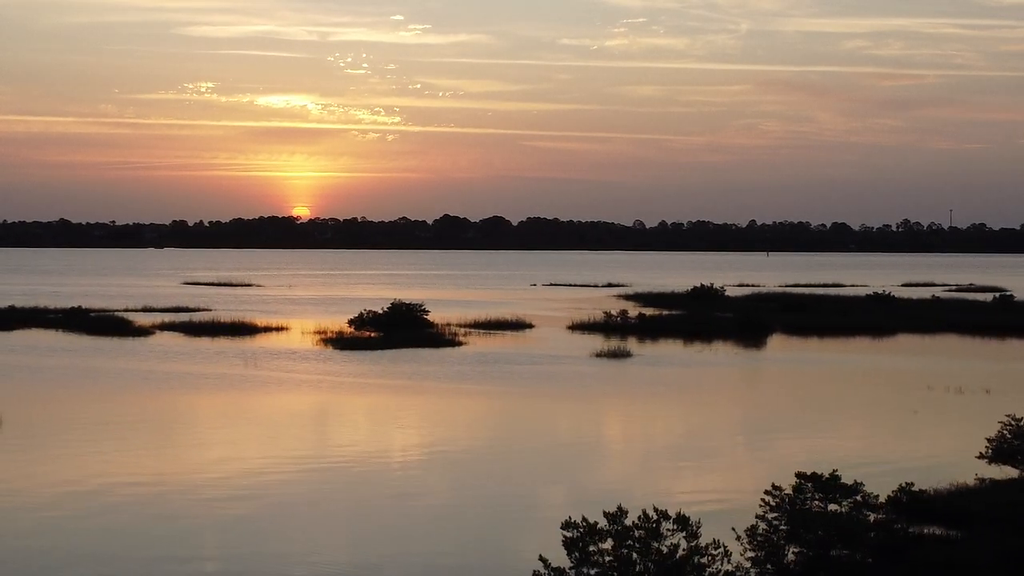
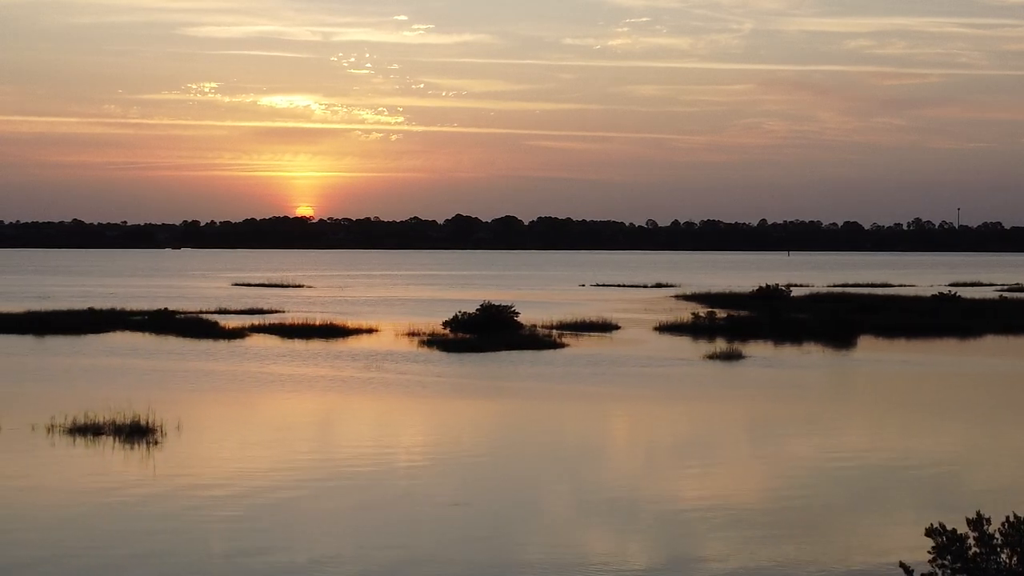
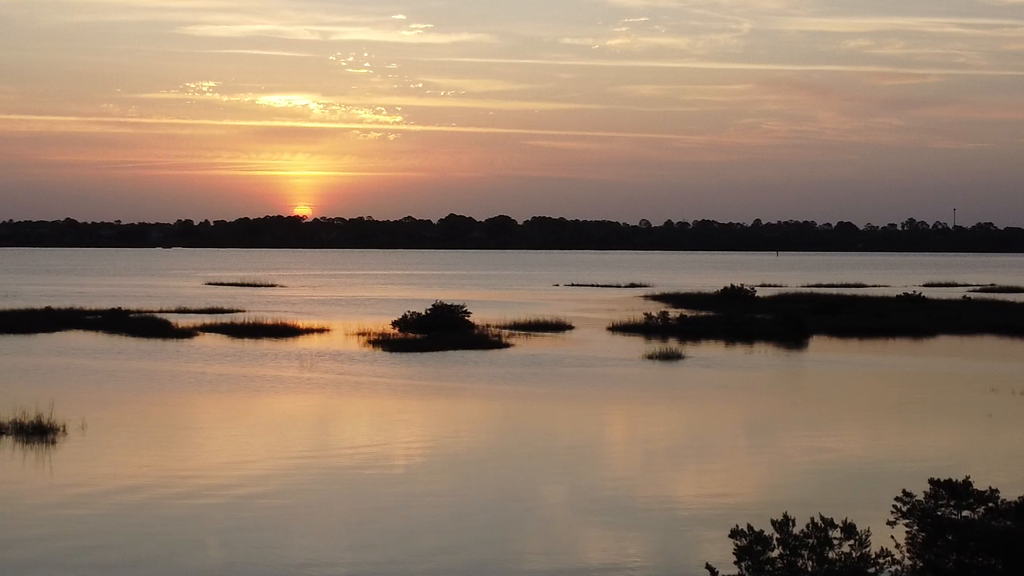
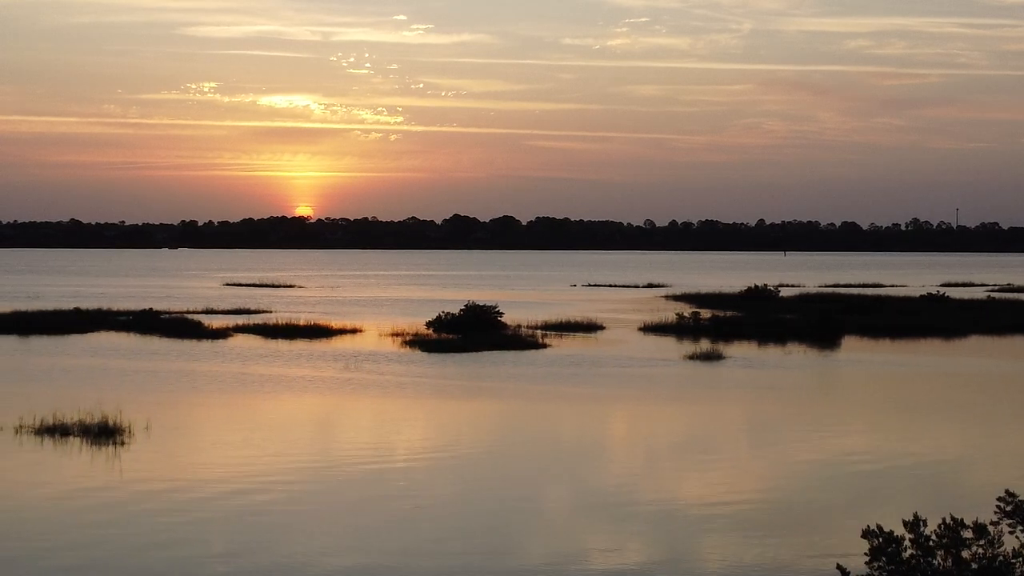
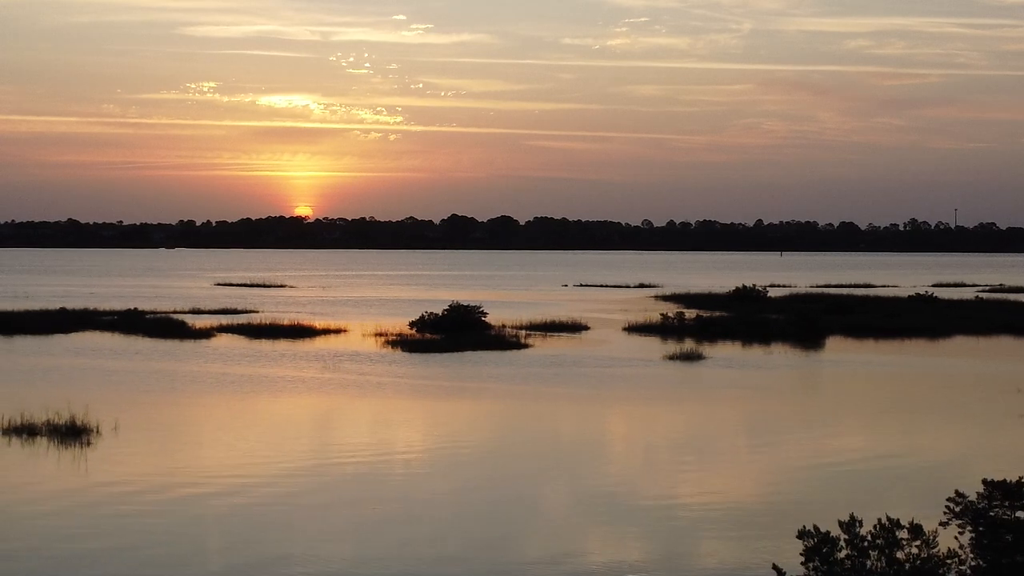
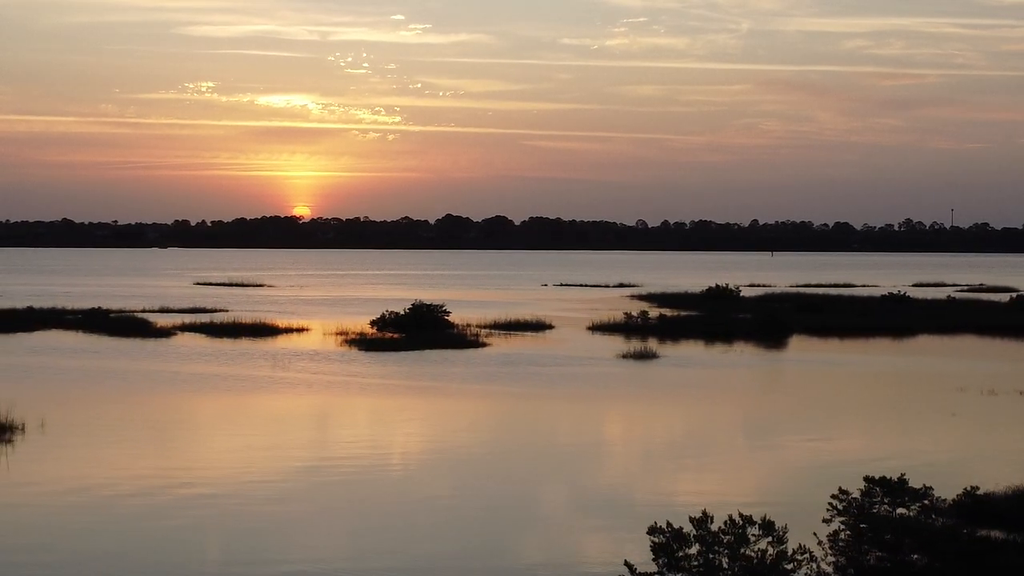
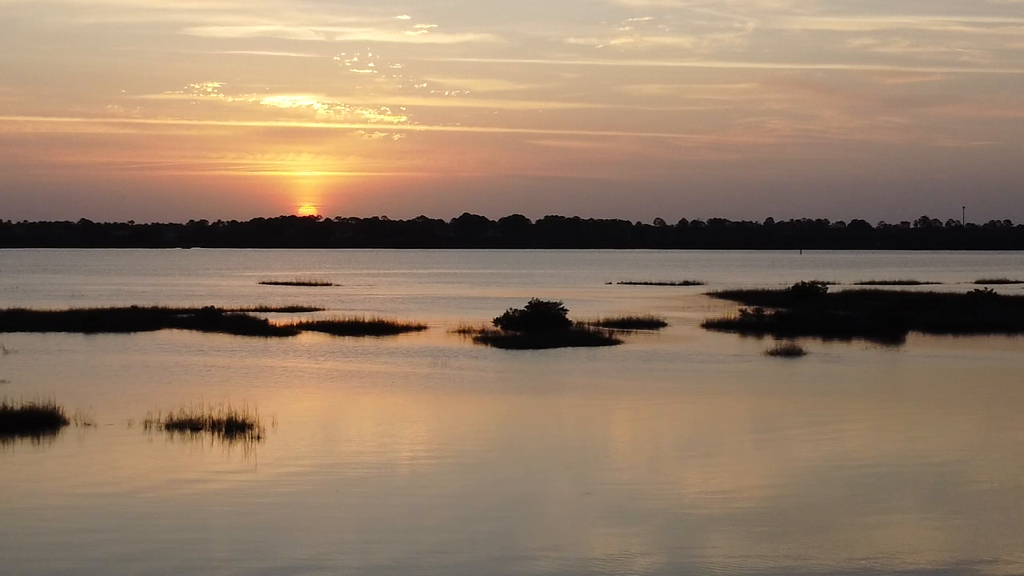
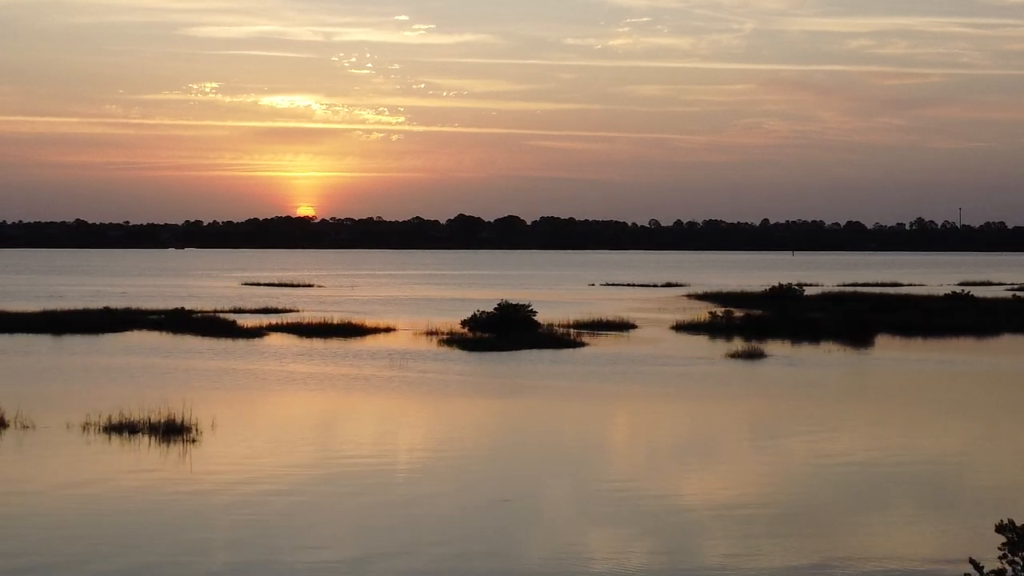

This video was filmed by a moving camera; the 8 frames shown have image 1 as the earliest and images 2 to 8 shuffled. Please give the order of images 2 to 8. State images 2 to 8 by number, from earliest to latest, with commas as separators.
6, 3, 5, 4, 2, 8, 7
